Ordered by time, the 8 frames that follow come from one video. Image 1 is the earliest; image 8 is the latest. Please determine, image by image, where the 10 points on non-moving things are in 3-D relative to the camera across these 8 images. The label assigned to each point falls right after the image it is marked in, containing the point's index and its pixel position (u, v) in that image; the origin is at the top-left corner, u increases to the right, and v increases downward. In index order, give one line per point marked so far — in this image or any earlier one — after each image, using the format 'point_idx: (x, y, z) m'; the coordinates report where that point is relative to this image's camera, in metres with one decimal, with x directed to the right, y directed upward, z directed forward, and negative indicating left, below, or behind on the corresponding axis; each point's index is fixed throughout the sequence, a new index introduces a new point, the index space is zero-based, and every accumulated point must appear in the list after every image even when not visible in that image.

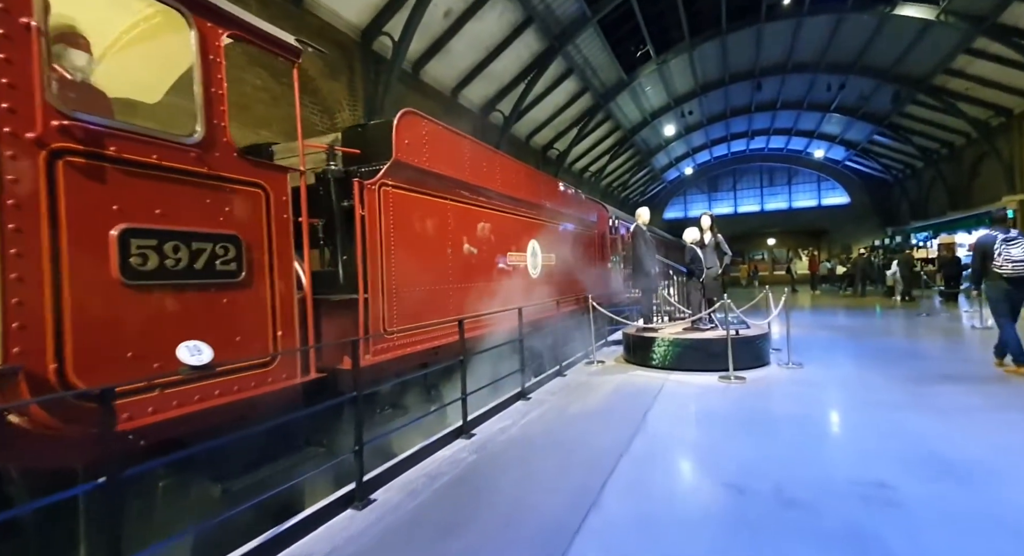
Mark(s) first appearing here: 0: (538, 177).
0: (+0.3, +1.5, +6.6) m
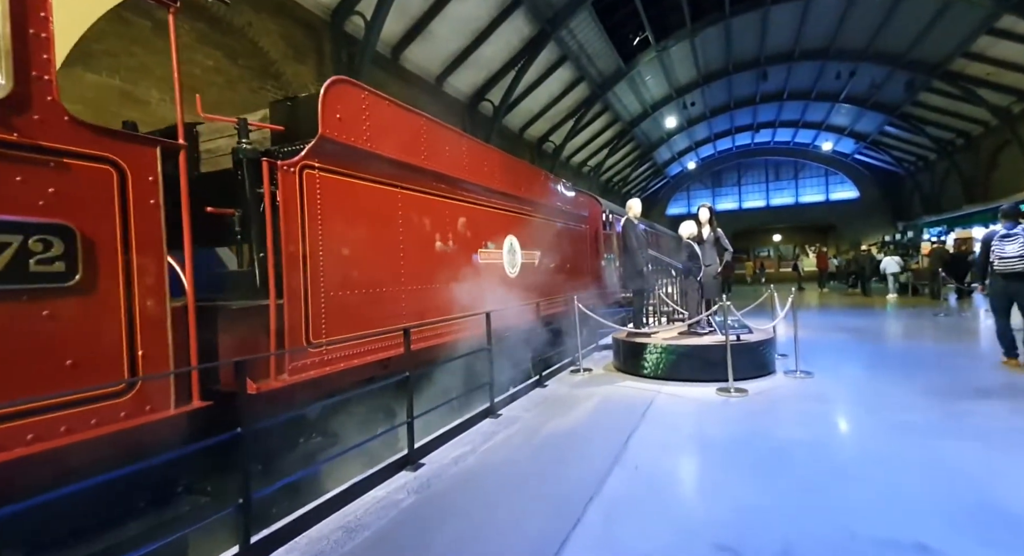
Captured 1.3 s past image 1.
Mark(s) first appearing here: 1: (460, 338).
0: (0.0, +1.5, +6.0) m
1: (-0.6, -0.6, +4.5) m
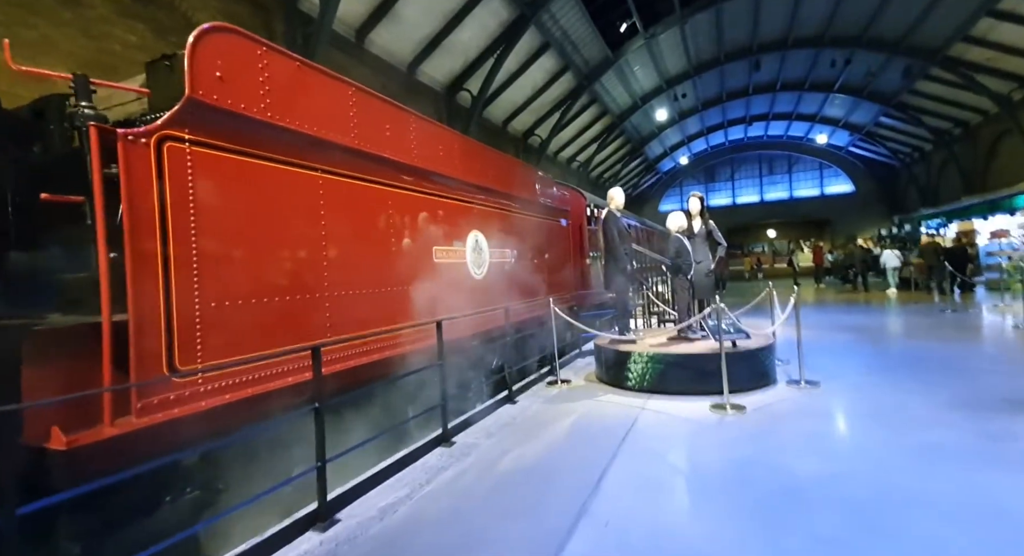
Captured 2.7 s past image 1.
0: (-0.4, +1.5, +5.3) m
1: (-0.9, -0.7, +3.9) m
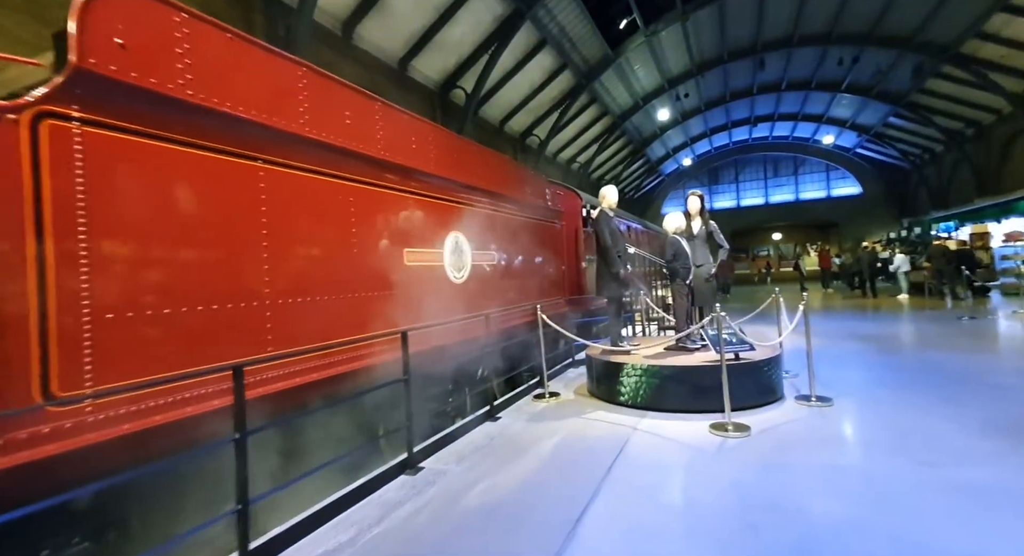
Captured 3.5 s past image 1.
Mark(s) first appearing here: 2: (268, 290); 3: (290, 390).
0: (-0.5, +1.5, +5.0) m
1: (-1.1, -0.7, +3.5) m
2: (-1.5, -0.1, +2.7) m
3: (-1.4, -0.7, +2.8) m
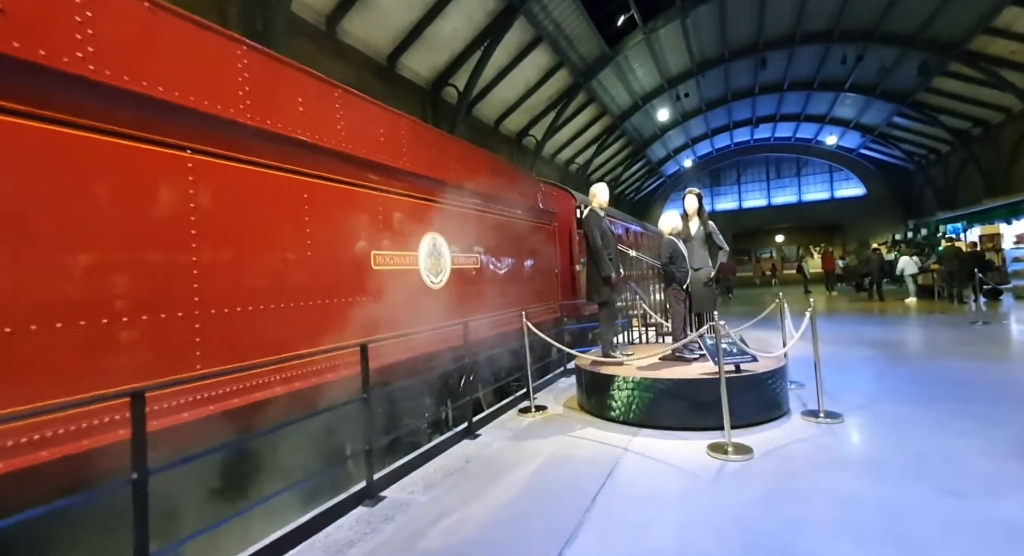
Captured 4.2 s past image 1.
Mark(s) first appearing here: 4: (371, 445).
0: (-0.7, +1.4, +4.7) m
1: (-1.3, -0.7, +3.2) m
2: (-1.7, -0.1, +2.4) m
3: (-1.6, -0.7, +2.5) m
4: (-1.0, -1.2, +3.1) m
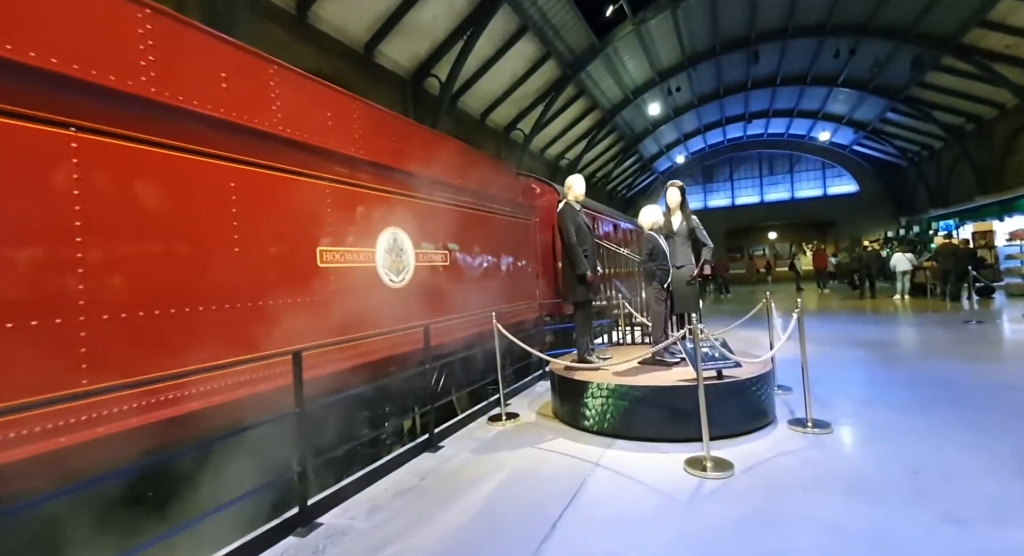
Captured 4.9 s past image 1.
0: (-1.0, +1.4, +4.3) m
1: (-1.6, -0.7, +2.8) m
2: (-2.0, -0.1, +2.1) m
3: (-1.8, -0.7, +2.1) m
4: (-1.2, -1.2, +2.8) m
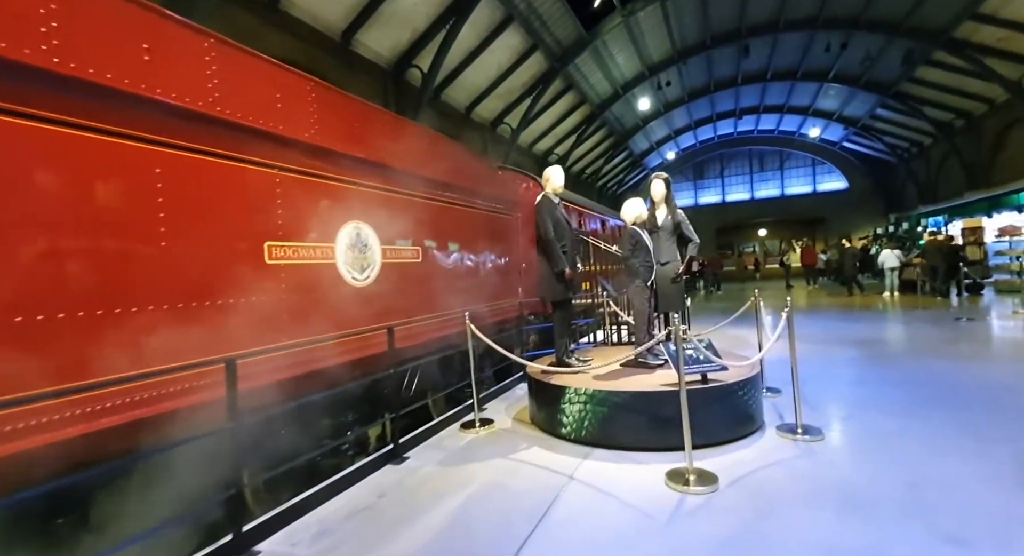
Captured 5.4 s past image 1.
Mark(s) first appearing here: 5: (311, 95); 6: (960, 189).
0: (-1.2, +1.5, +4.0) m
1: (-1.8, -0.7, +2.6) m
2: (-2.1, -0.1, +1.8) m
3: (-2.0, -0.7, +1.9) m
4: (-1.4, -1.2, +2.5) m
5: (-1.5, +1.4, +3.4) m
6: (+18.0, +3.6, +17.8) m
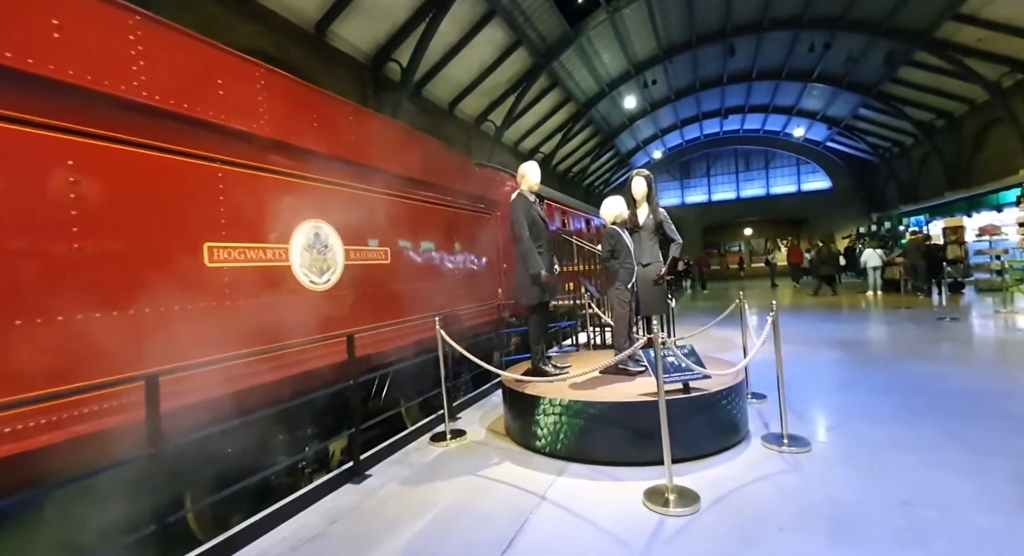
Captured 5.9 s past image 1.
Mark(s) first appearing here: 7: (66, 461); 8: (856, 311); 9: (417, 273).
0: (-1.5, +1.4, +3.8) m
1: (-2.0, -0.8, +2.3) m
2: (-2.3, -0.1, +1.5) m
3: (-2.2, -0.8, +1.6) m
4: (-1.6, -1.2, +2.3) m
5: (-1.7, +1.4, +3.1) m
6: (+17.5, +3.6, +18.0) m
7: (-2.1, -0.9, +2.2) m
8: (+8.5, -0.8, +11.0) m
9: (-1.0, +0.1, +4.8) m
